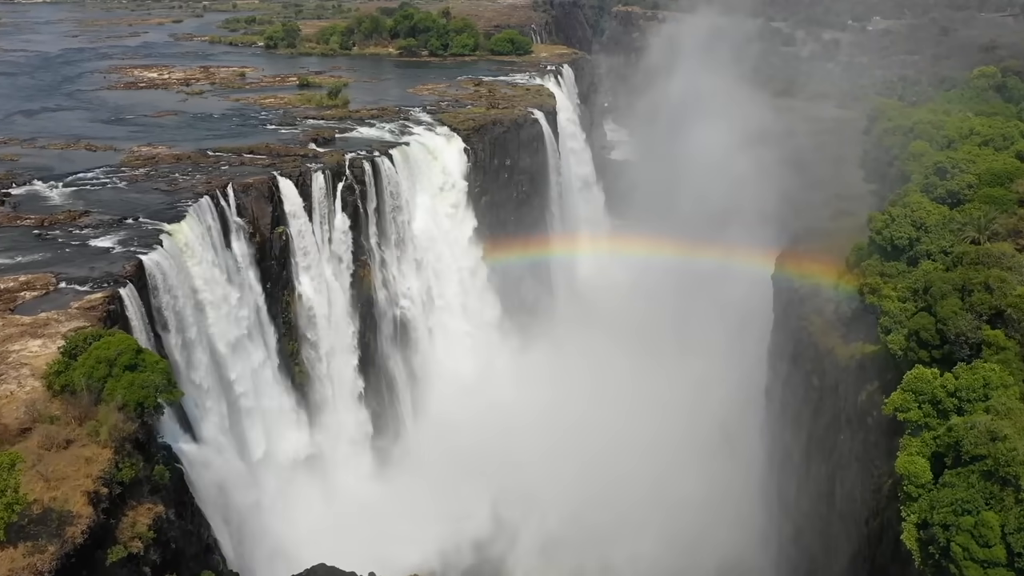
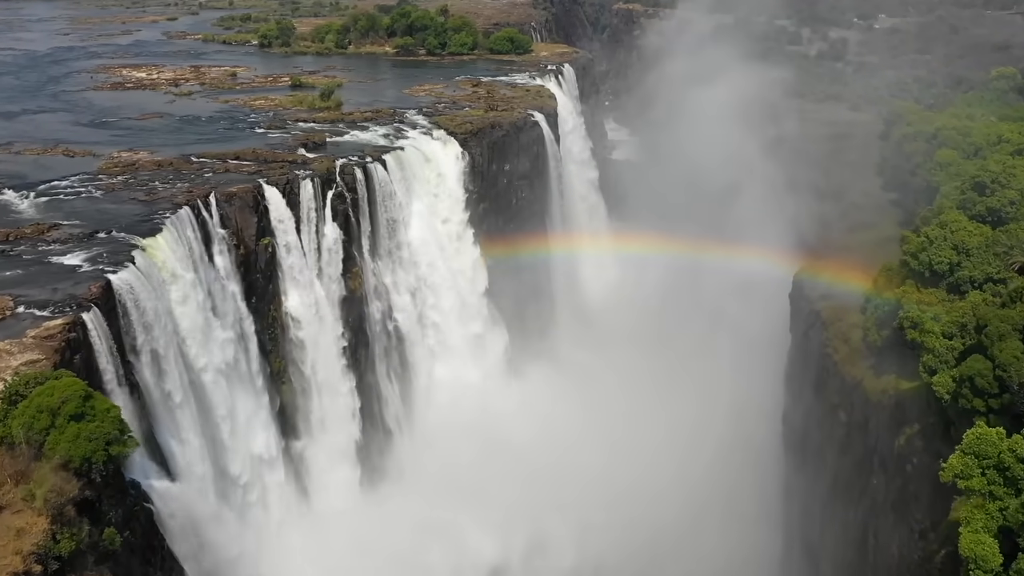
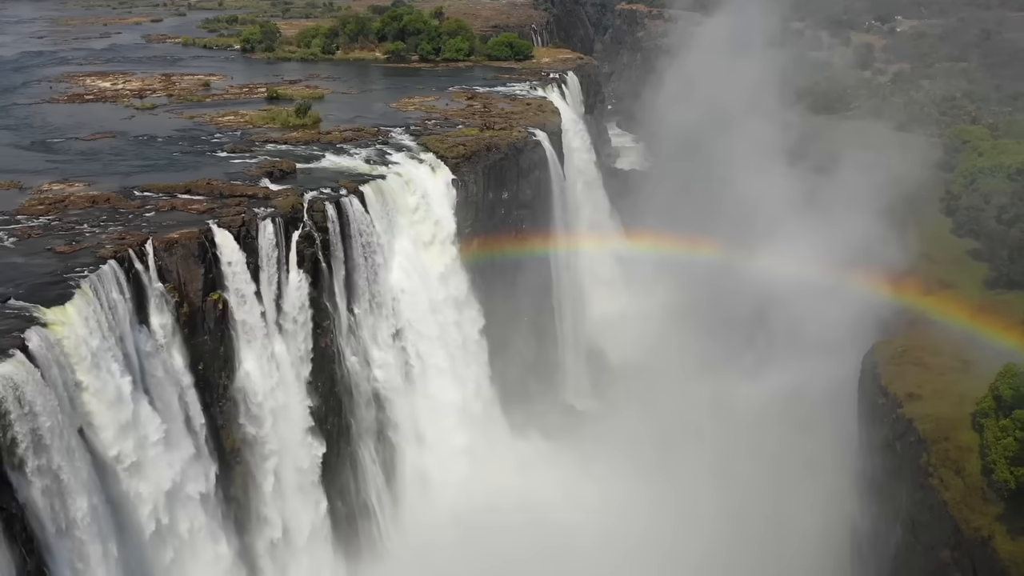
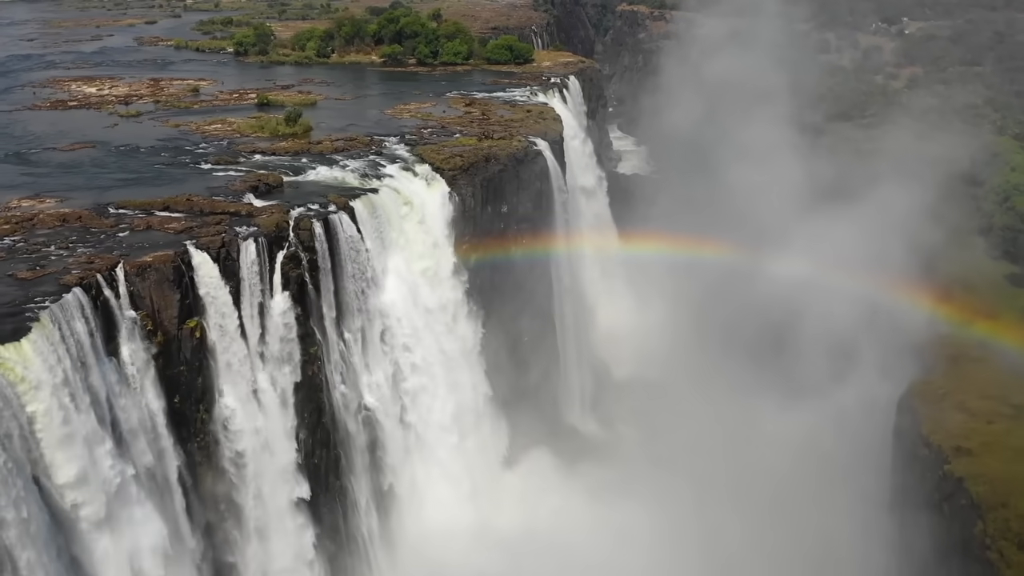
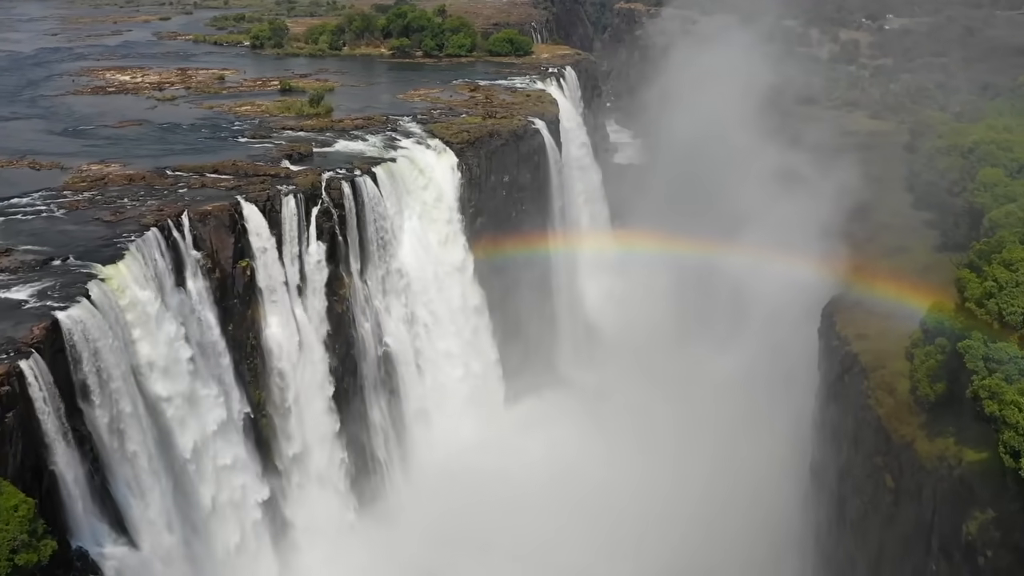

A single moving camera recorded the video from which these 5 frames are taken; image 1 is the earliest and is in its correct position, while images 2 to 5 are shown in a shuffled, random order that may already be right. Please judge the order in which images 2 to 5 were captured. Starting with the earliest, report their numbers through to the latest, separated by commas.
2, 5, 3, 4
